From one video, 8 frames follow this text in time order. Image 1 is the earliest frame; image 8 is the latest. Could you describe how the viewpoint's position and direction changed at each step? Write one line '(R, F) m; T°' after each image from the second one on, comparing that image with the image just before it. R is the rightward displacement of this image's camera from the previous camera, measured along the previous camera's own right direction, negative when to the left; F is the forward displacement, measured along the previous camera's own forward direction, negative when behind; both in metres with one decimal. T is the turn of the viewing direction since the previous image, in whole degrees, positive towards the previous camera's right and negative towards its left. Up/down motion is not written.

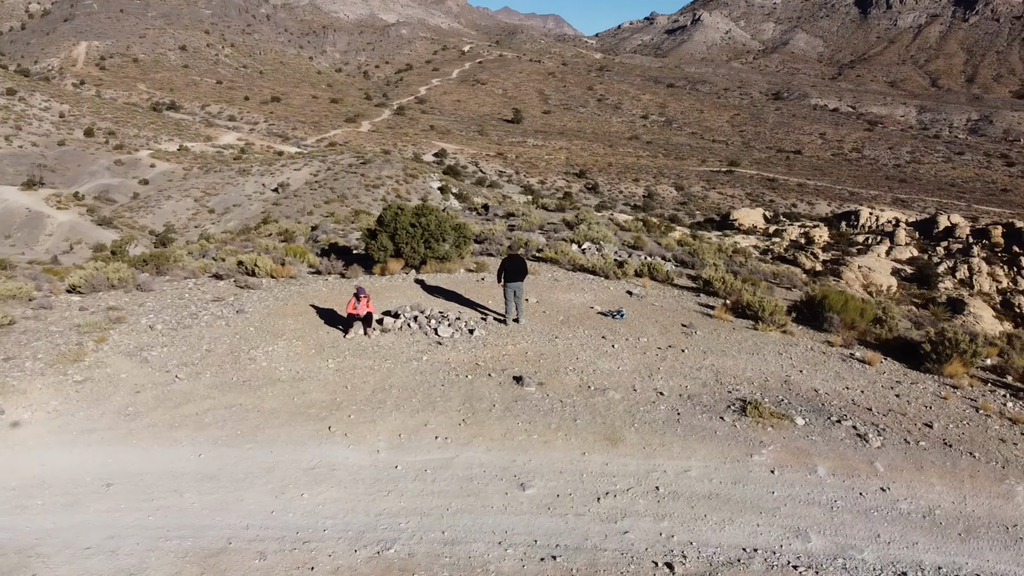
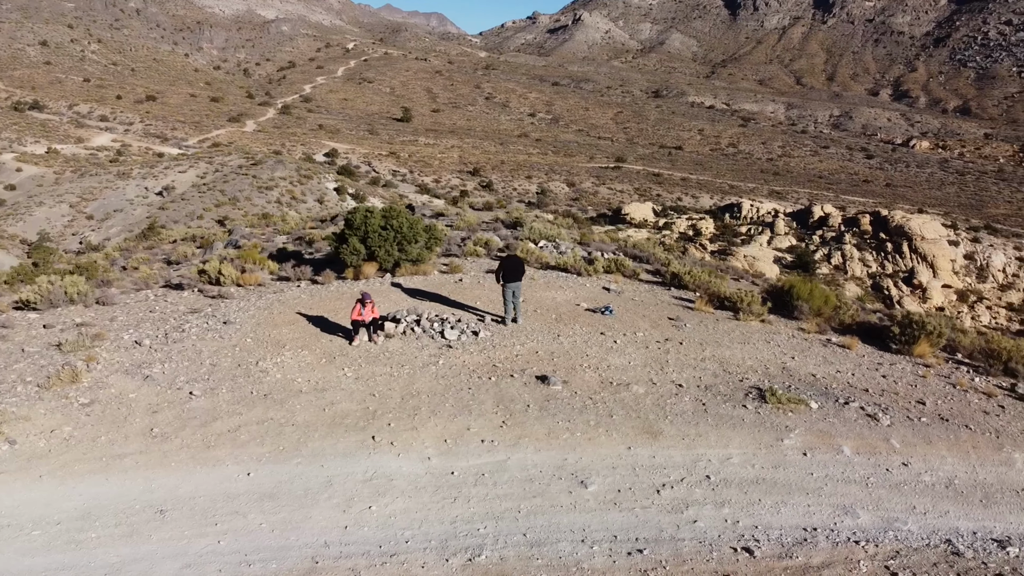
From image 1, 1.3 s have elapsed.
(-1.4, +0.1) m; +8°
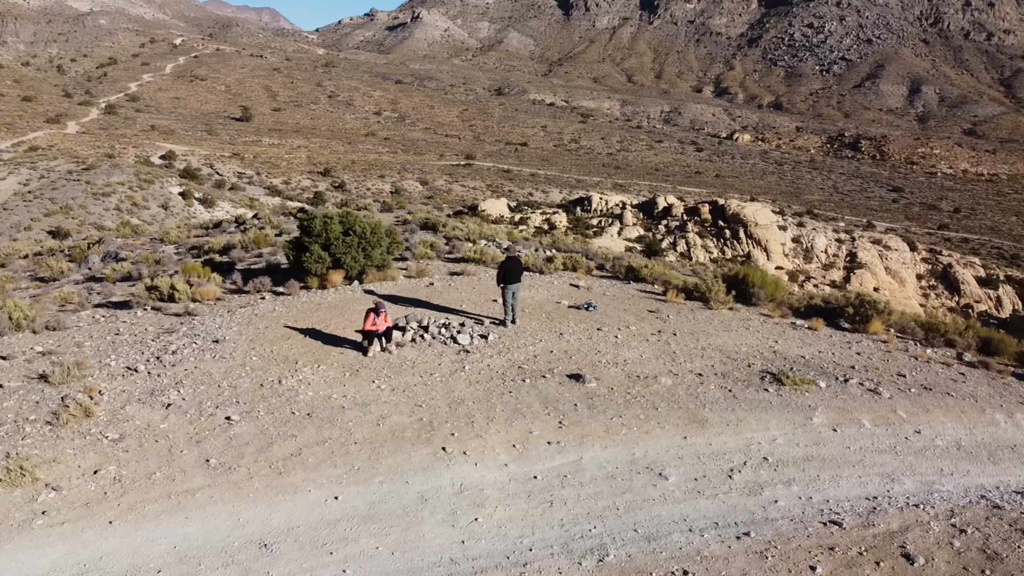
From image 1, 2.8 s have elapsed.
(-1.9, +0.2) m; +11°
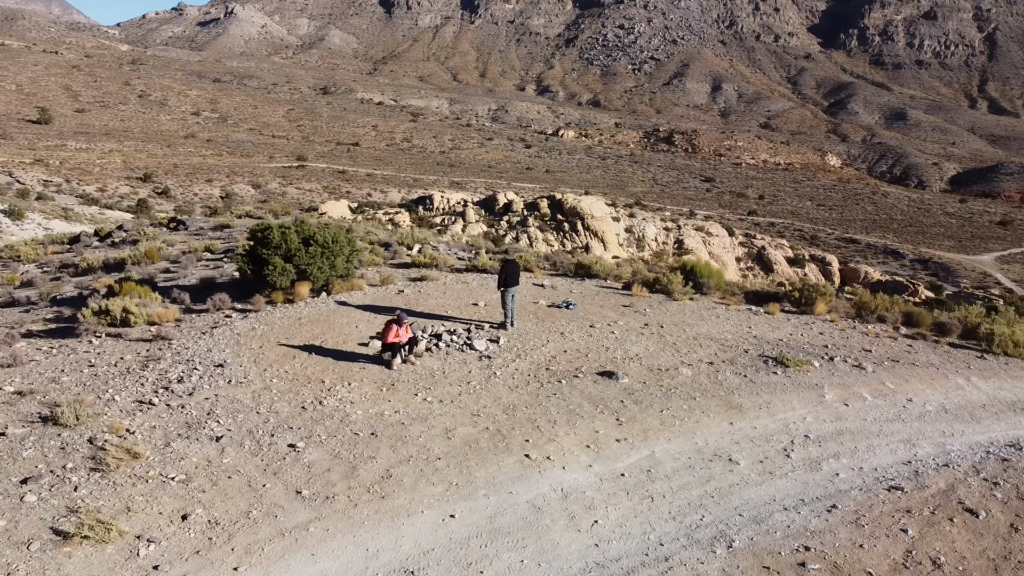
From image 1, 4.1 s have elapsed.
(-2.1, +0.2) m; +12°
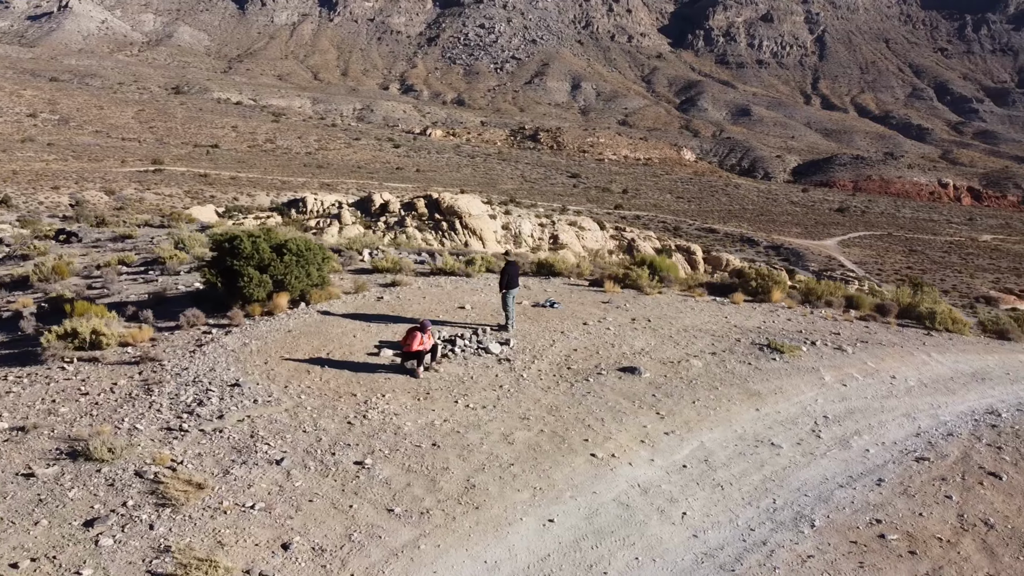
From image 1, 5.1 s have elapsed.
(-1.6, +0.1) m; +9°
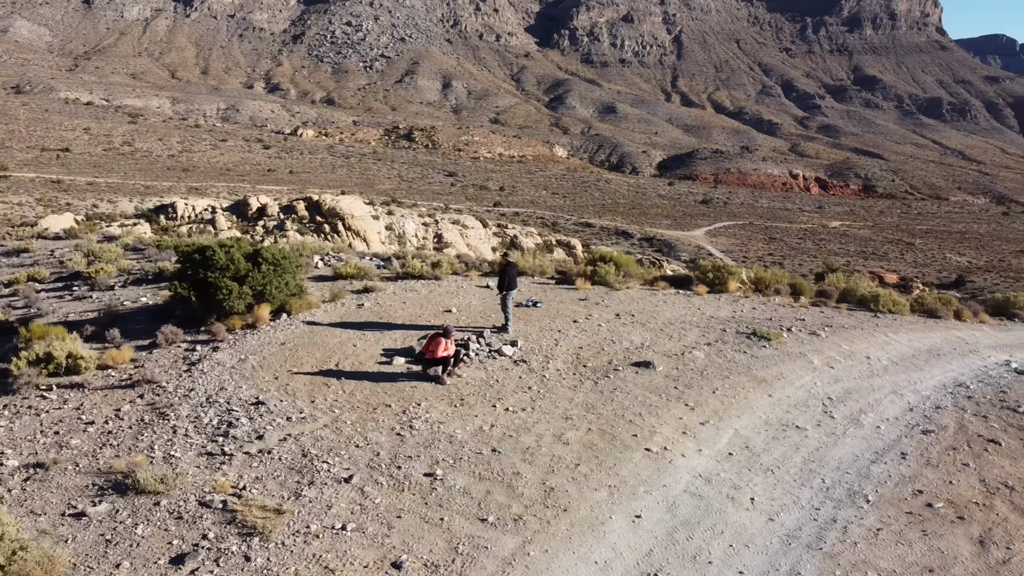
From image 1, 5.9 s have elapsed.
(-1.5, +0.1) m; +9°
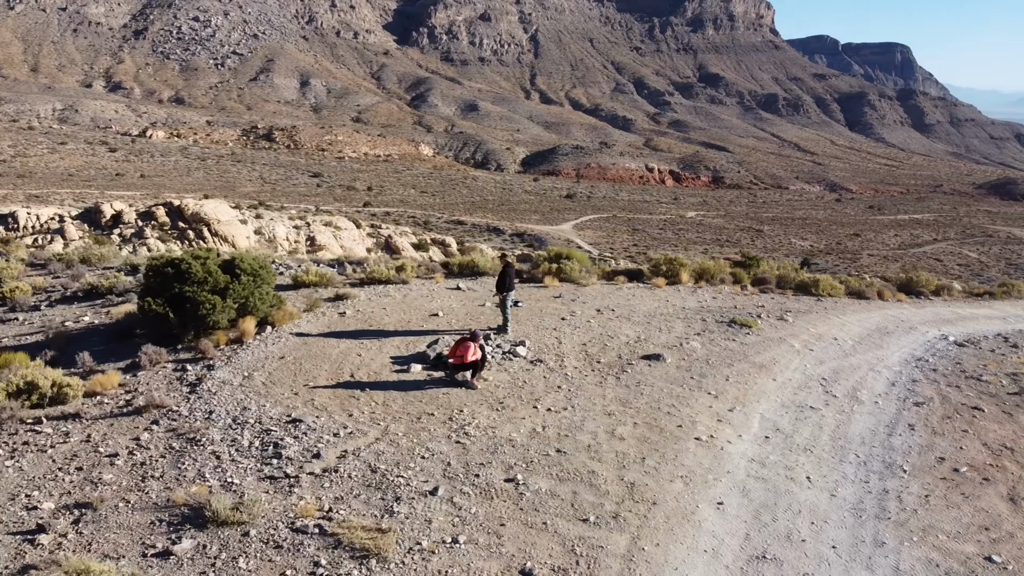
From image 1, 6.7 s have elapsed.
(-1.6, +0.1) m; +9°
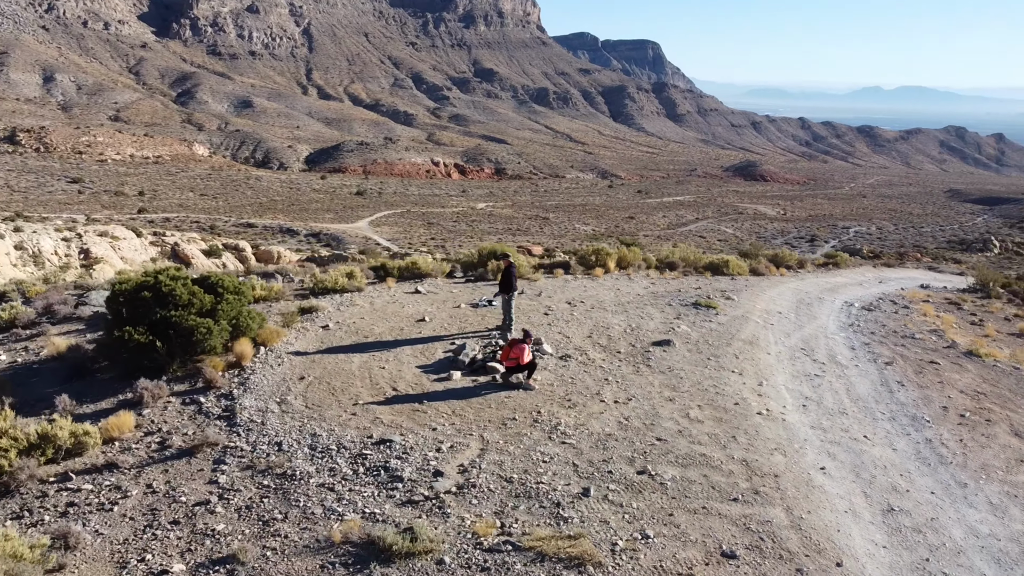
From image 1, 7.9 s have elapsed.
(-2.6, +0.3) m; +15°
